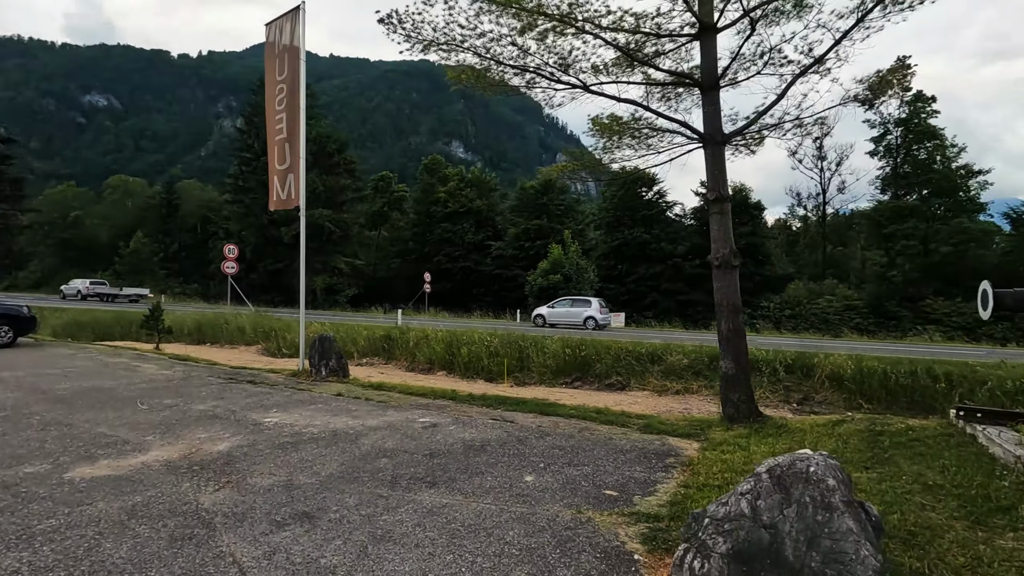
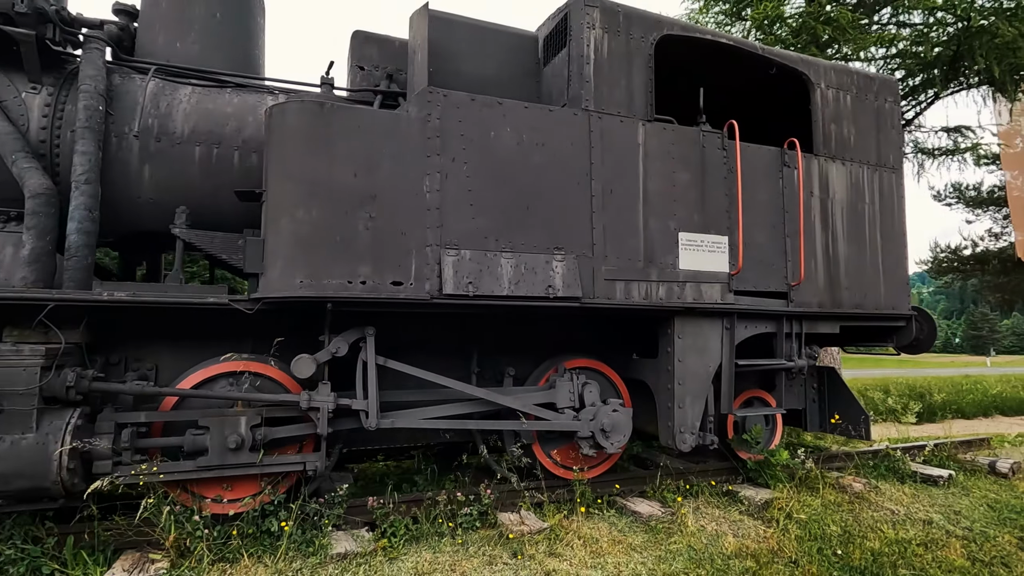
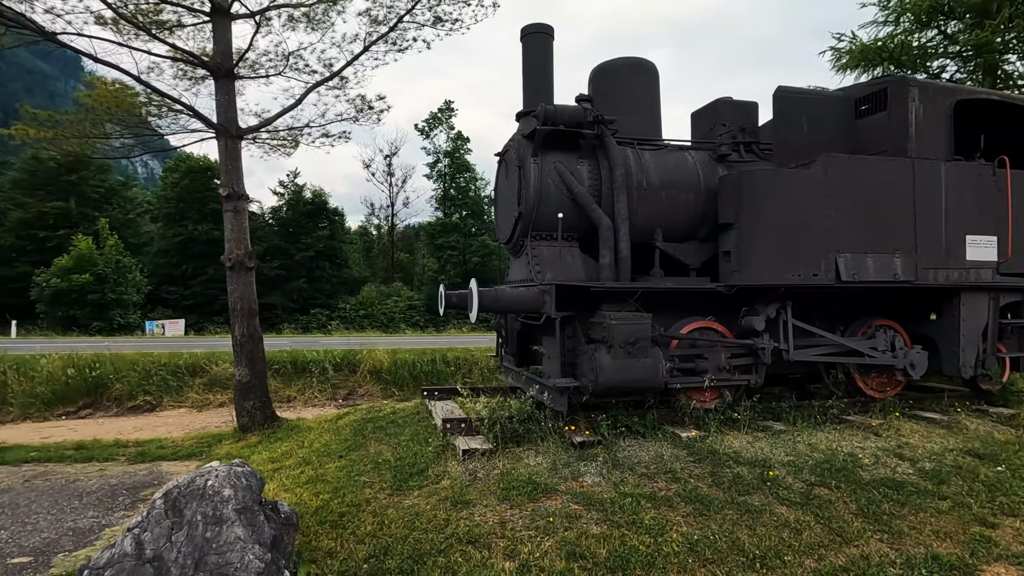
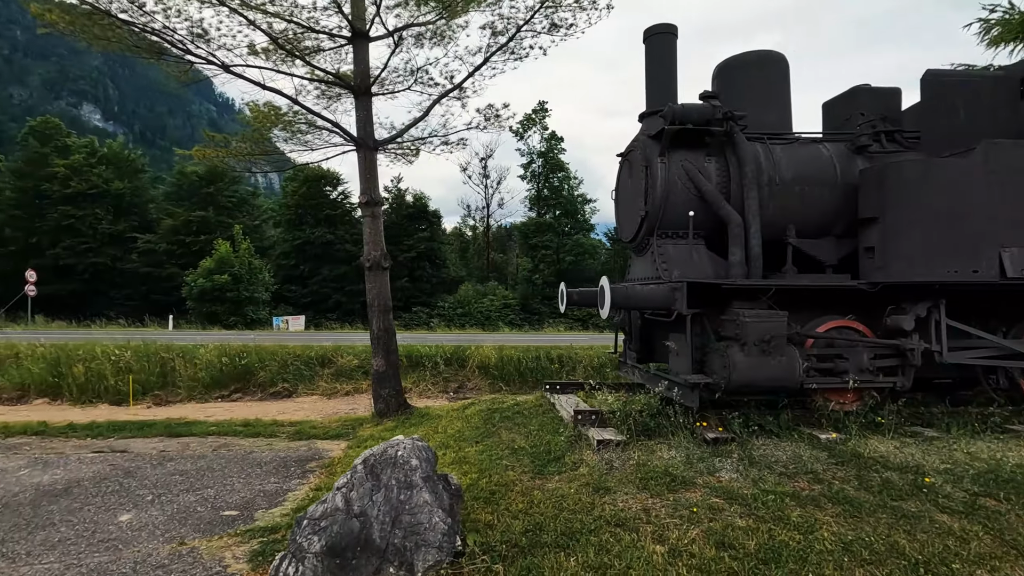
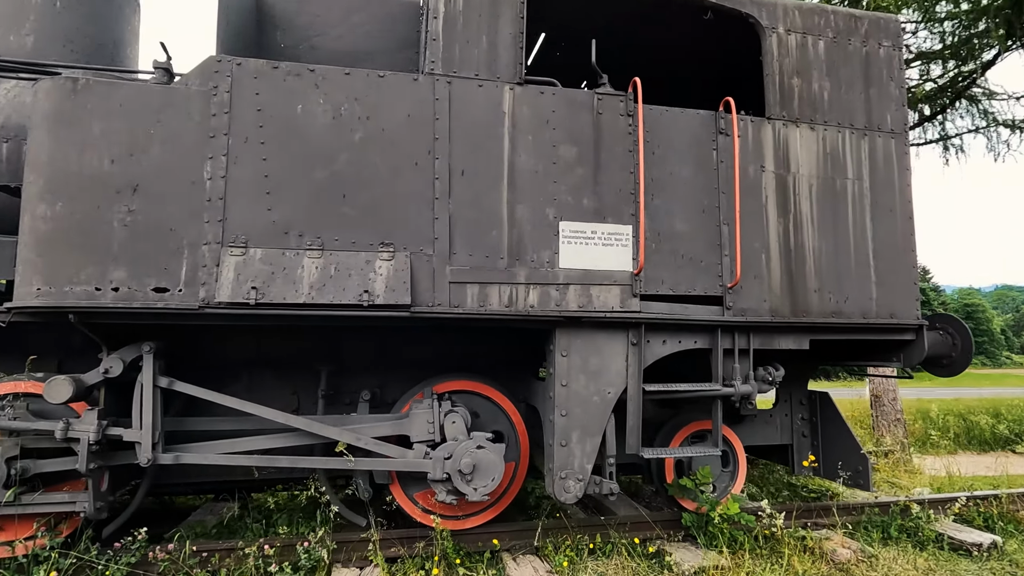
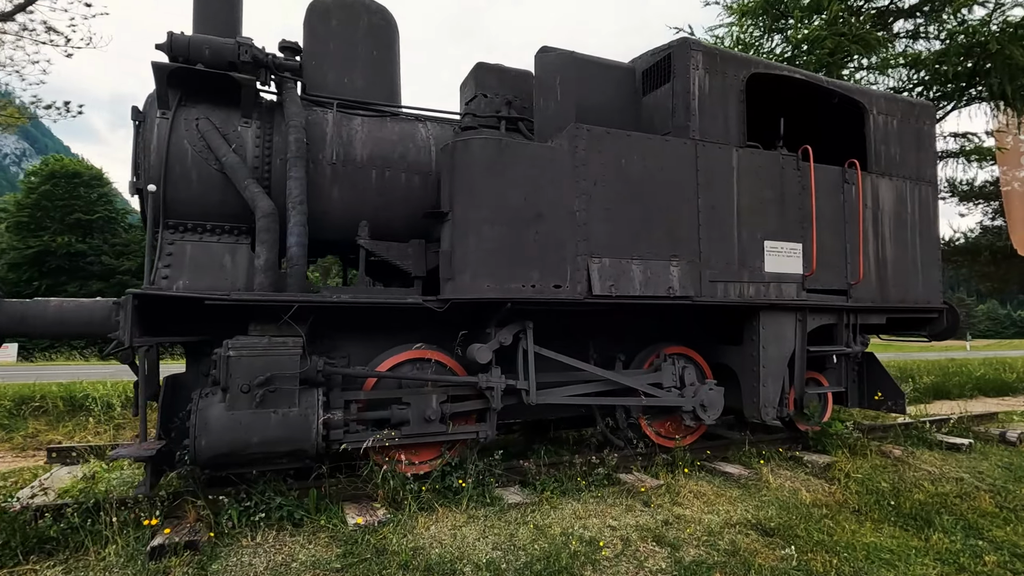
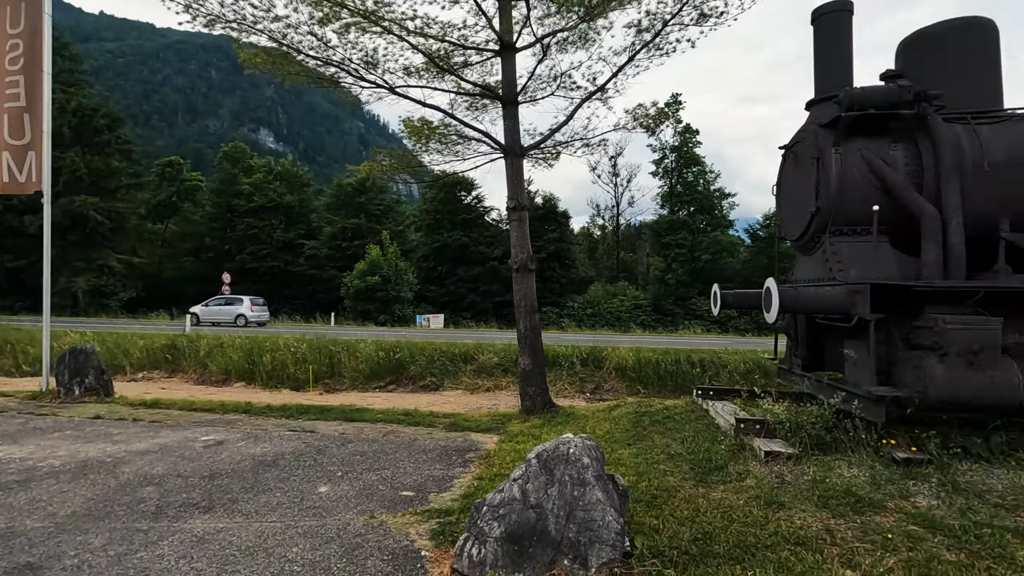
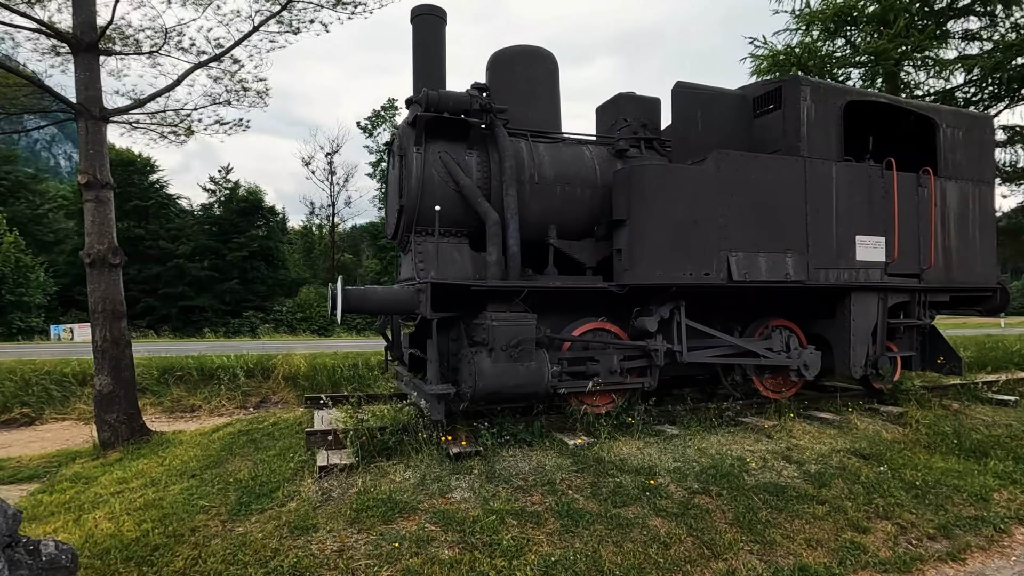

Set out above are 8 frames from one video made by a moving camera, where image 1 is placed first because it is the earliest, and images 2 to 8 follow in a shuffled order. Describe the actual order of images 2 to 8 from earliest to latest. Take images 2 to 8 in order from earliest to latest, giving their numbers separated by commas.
7, 4, 3, 8, 6, 2, 5
